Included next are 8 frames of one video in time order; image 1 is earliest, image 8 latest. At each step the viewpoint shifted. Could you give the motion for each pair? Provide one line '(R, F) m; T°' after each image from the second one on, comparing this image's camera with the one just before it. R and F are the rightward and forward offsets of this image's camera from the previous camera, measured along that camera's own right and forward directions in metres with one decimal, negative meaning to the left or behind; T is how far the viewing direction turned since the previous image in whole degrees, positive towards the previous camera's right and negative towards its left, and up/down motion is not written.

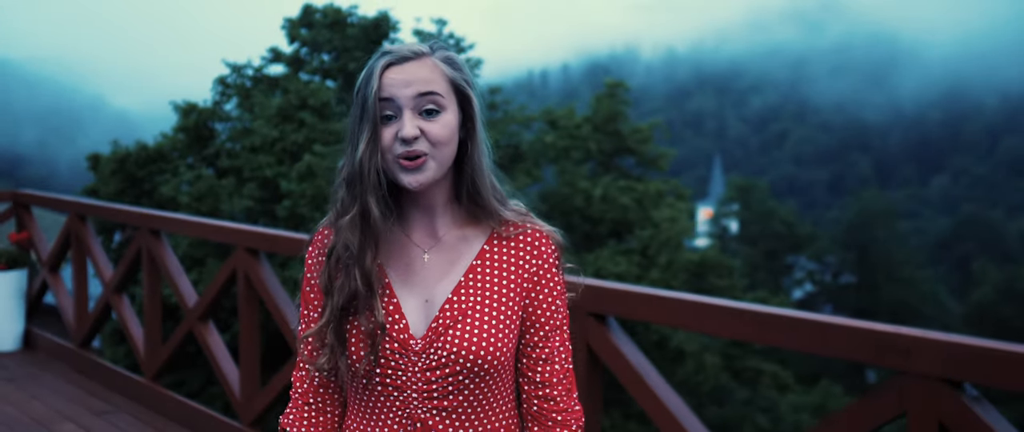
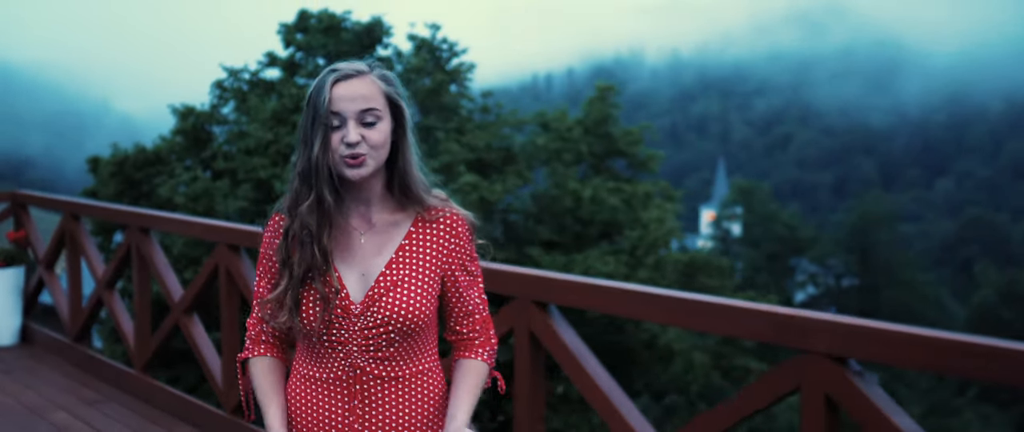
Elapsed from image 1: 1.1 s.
(+0.2, -0.2) m; 0°
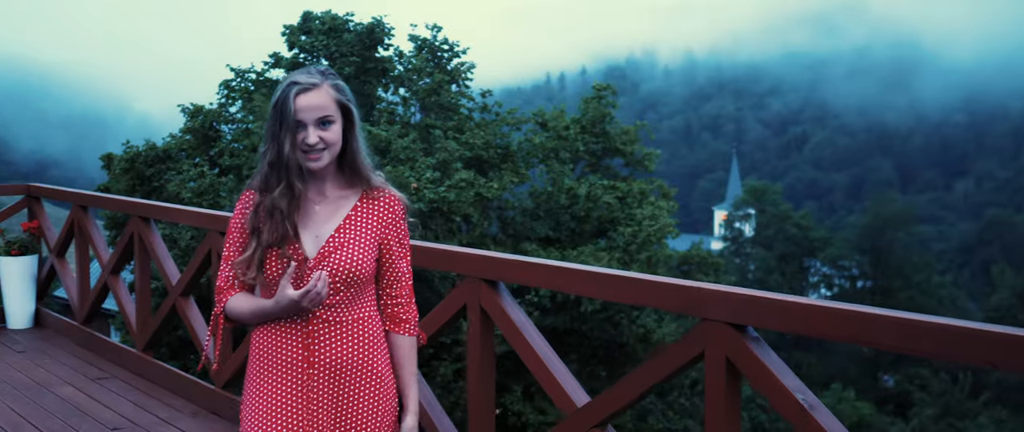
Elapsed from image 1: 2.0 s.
(+0.3, -0.3) m; -1°
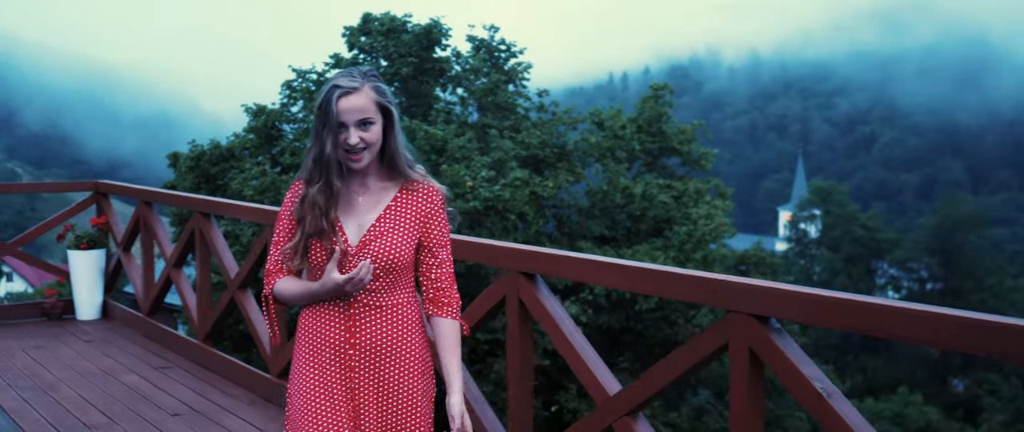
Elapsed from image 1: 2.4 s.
(+0.1, 0.0) m; -4°
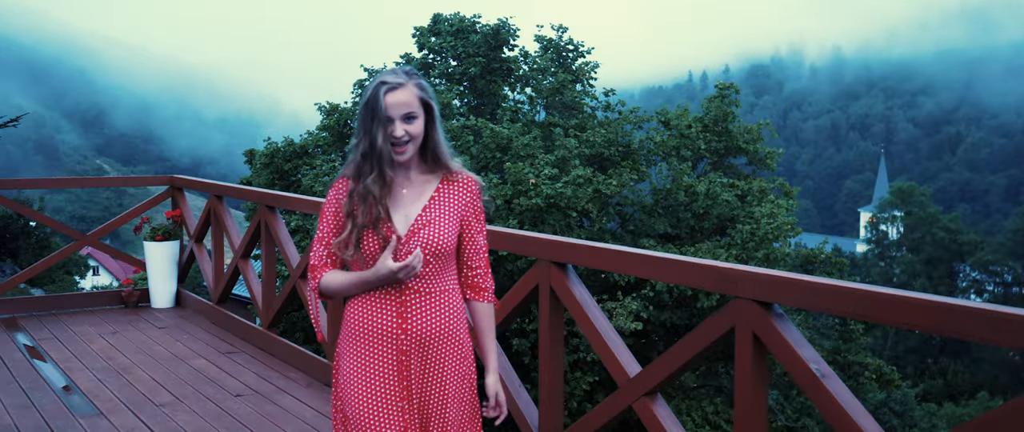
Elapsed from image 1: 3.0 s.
(+0.1, -0.1) m; -5°
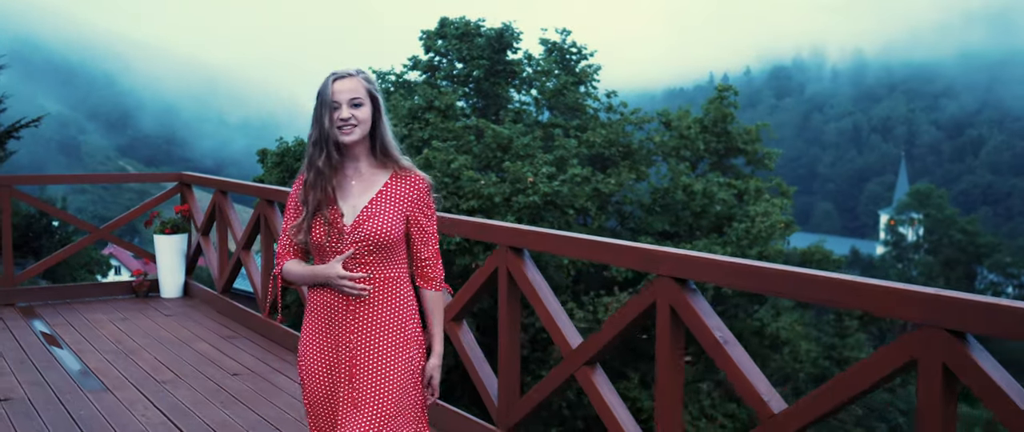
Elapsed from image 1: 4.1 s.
(+0.2, -0.3) m; -1°
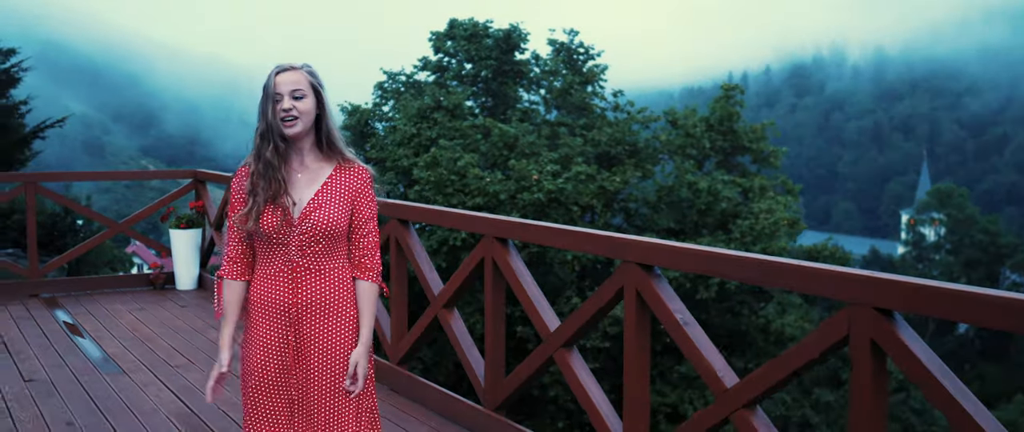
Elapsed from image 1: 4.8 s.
(+0.1, -0.2) m; -1°
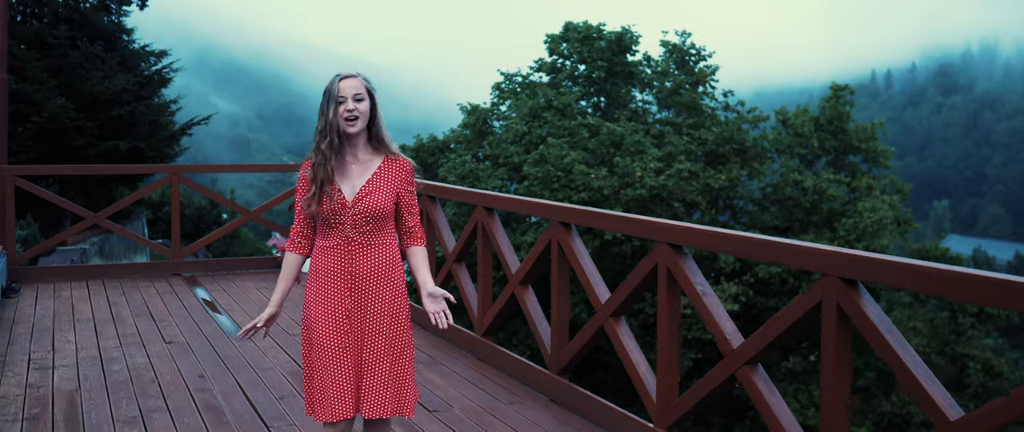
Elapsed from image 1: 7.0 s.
(+0.3, -0.4) m; -8°
